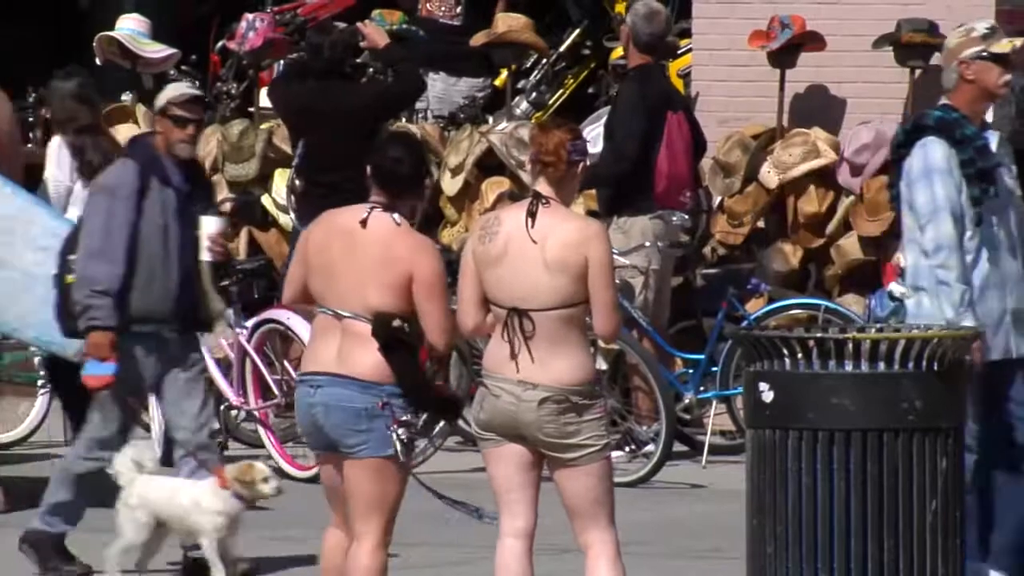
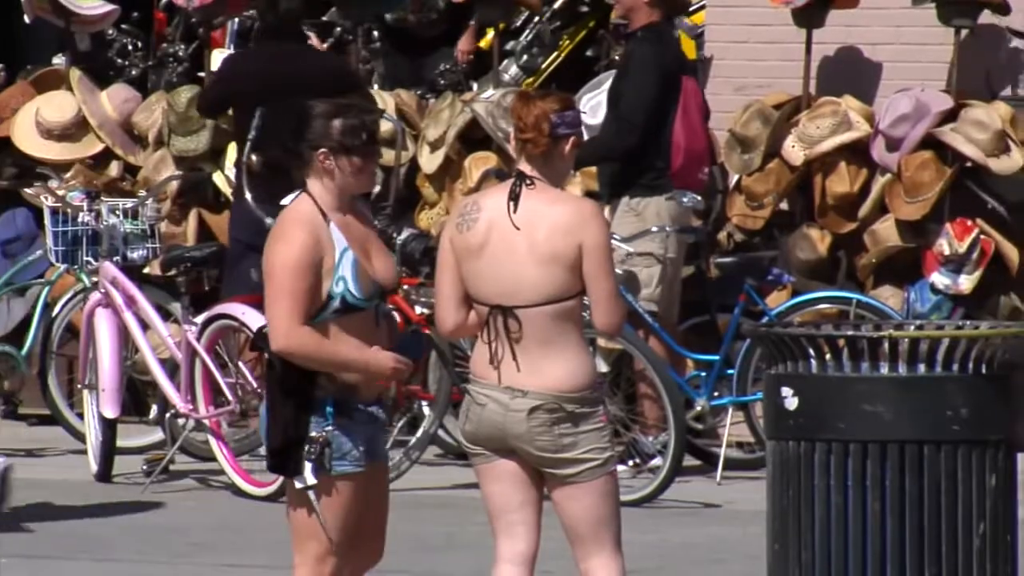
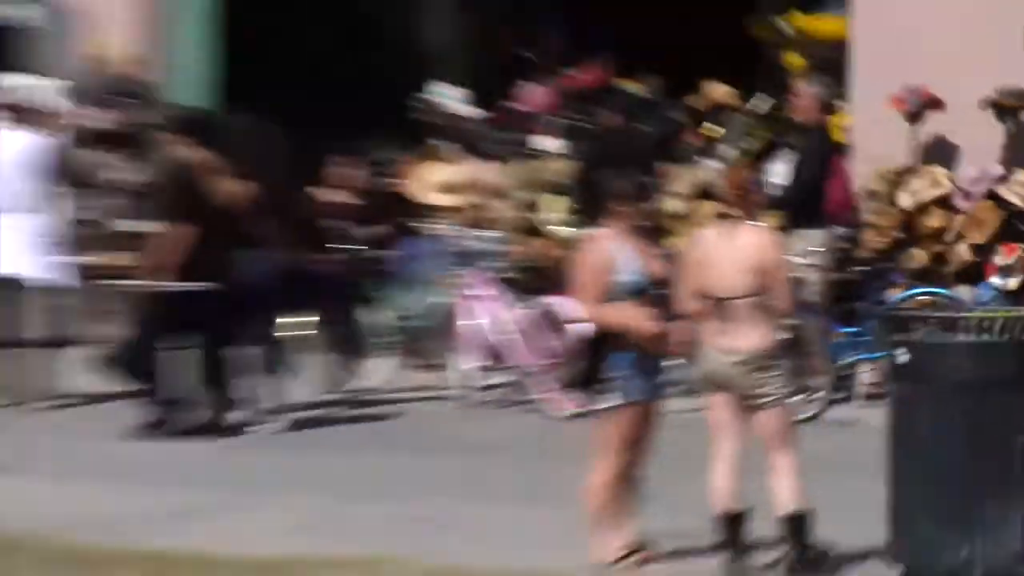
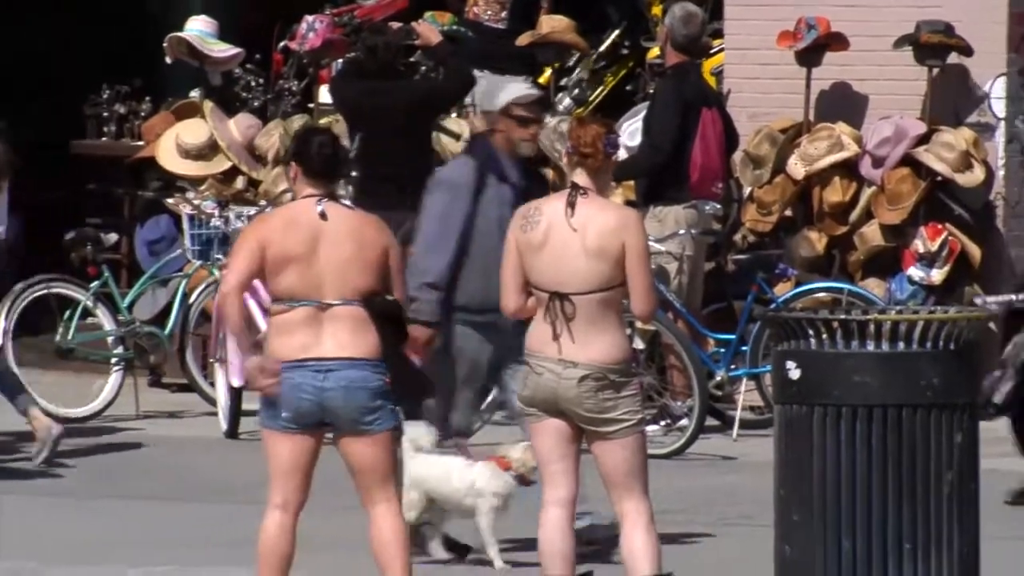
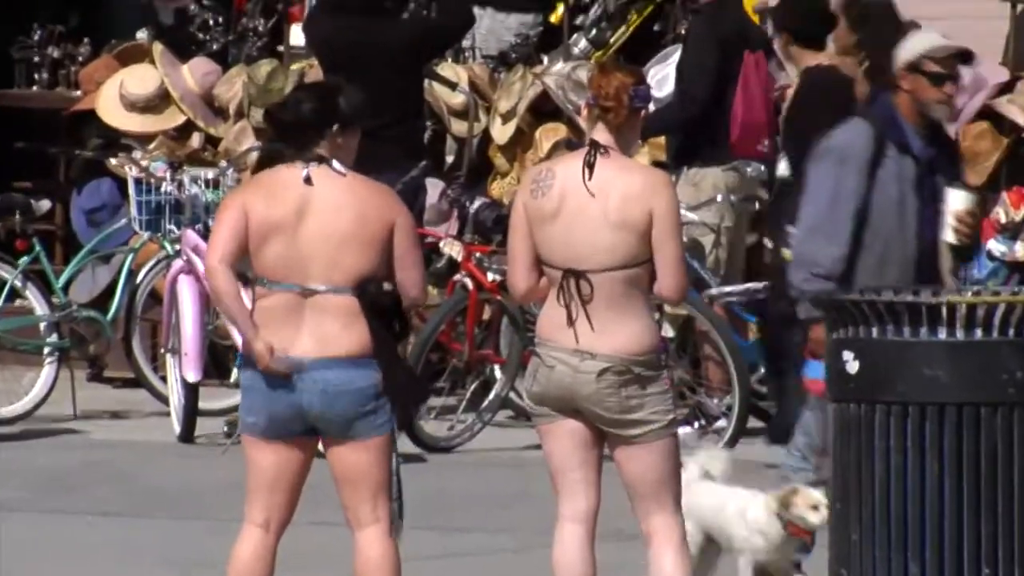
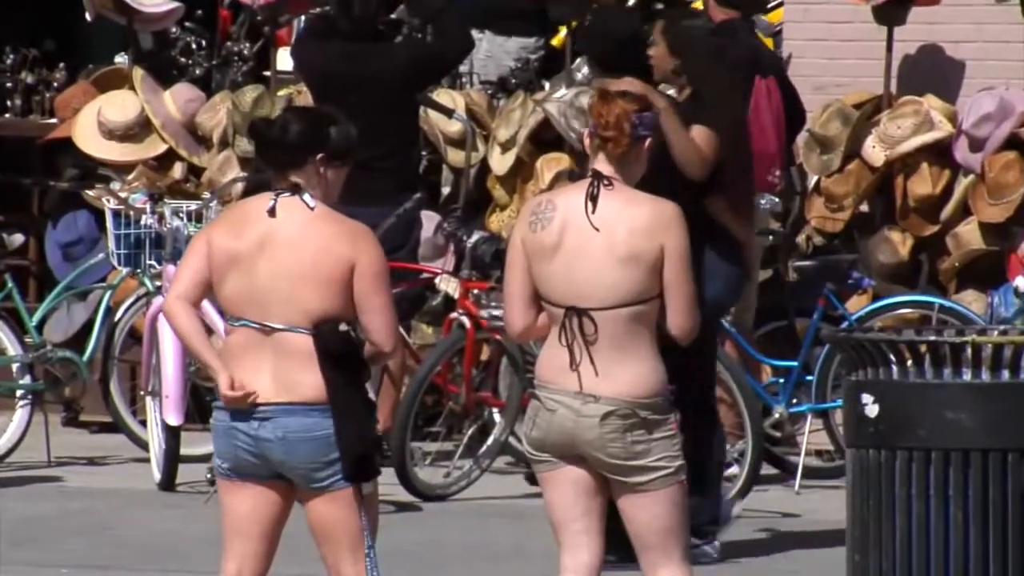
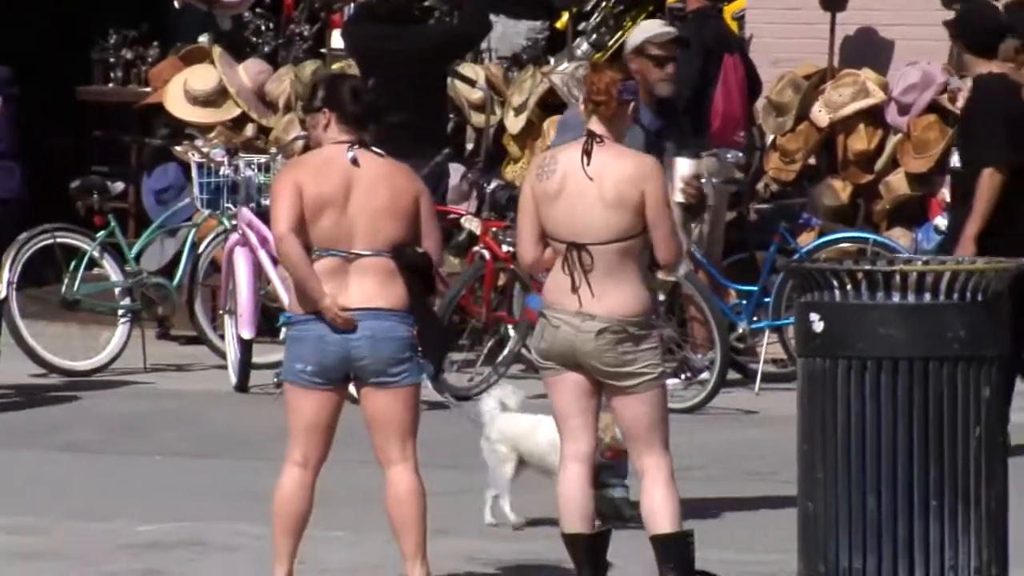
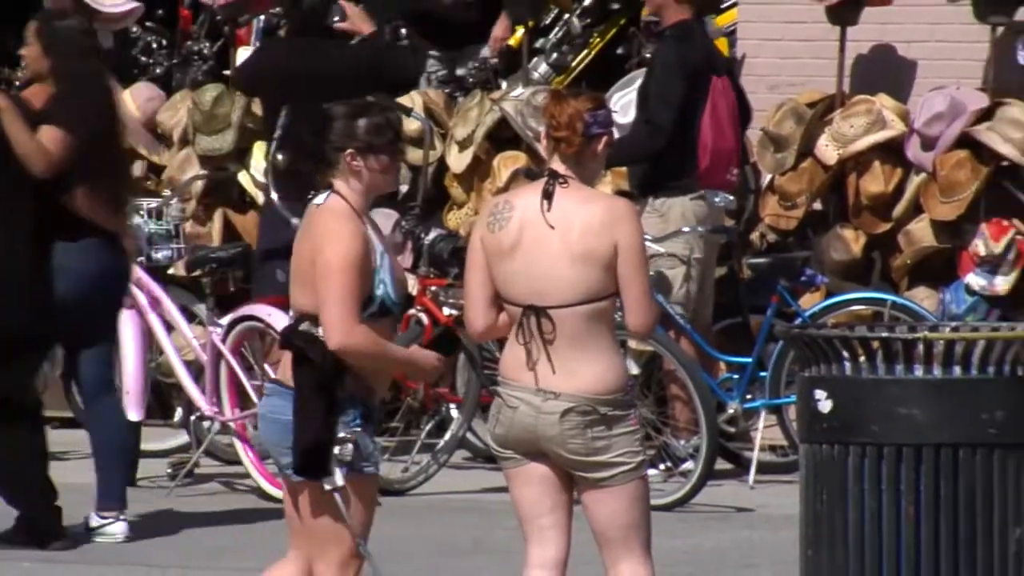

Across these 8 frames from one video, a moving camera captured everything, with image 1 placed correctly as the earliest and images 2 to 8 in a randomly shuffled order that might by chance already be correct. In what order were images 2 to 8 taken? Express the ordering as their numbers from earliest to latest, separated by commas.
4, 7, 5, 6, 8, 2, 3
